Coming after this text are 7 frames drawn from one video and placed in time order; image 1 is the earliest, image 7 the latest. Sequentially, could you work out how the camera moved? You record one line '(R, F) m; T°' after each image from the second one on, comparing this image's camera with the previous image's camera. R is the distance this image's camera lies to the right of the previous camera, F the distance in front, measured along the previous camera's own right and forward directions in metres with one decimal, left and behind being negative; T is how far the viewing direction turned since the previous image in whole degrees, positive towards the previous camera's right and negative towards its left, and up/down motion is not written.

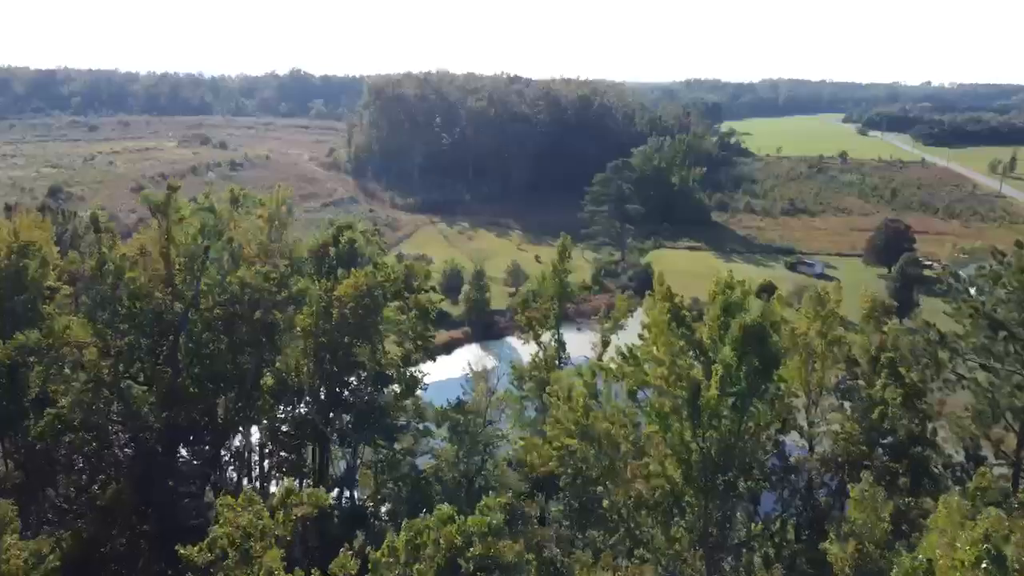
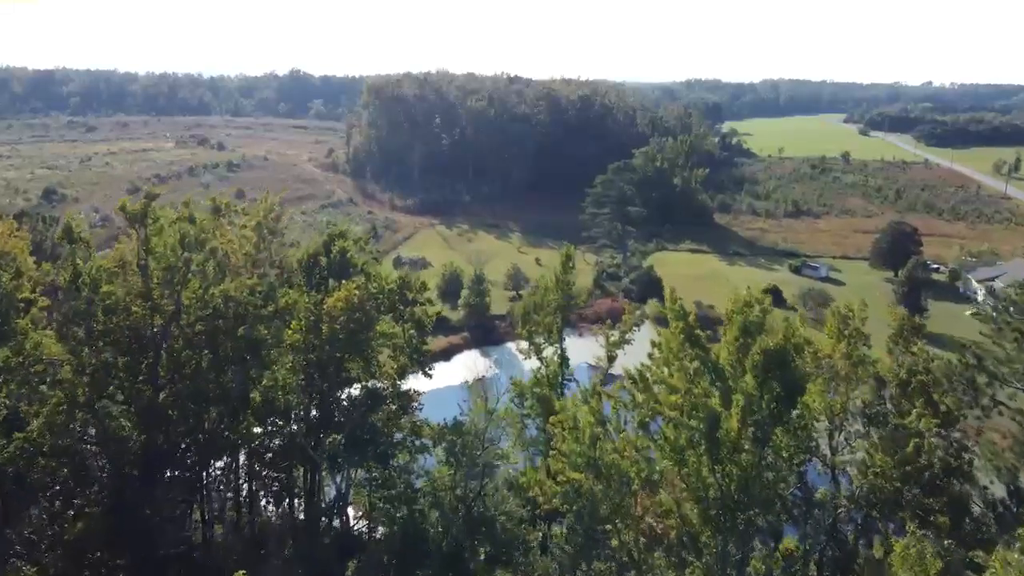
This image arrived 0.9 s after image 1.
(0.0, +1.2) m; 0°
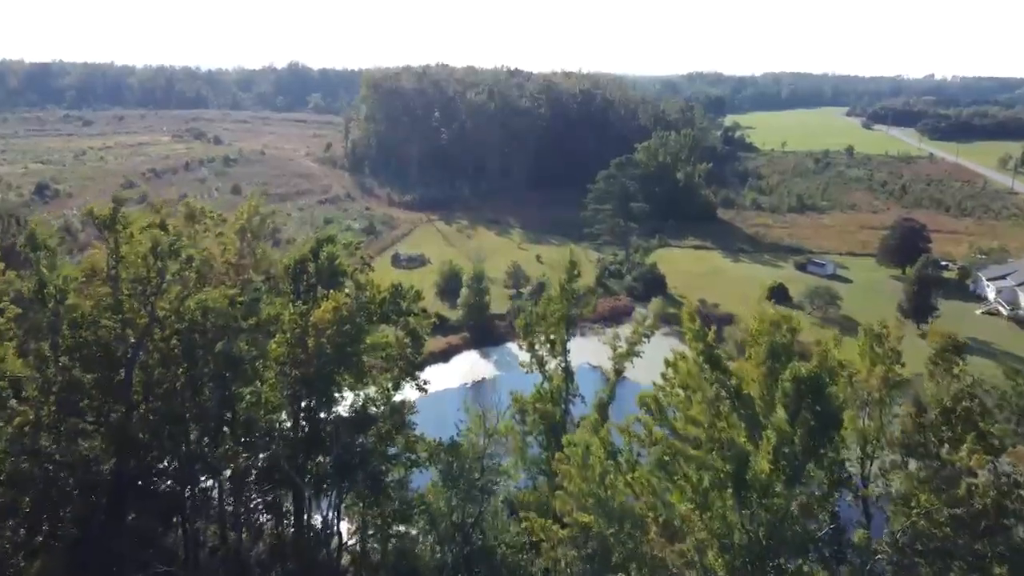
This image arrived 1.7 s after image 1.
(0.0, +1.5) m; 0°
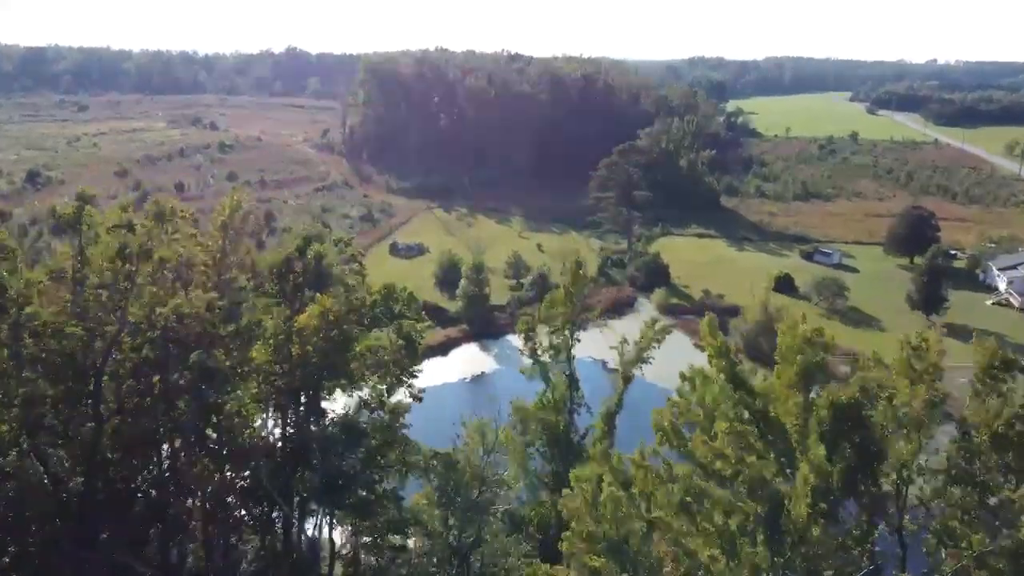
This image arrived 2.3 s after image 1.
(0.0, +1.4) m; 0°
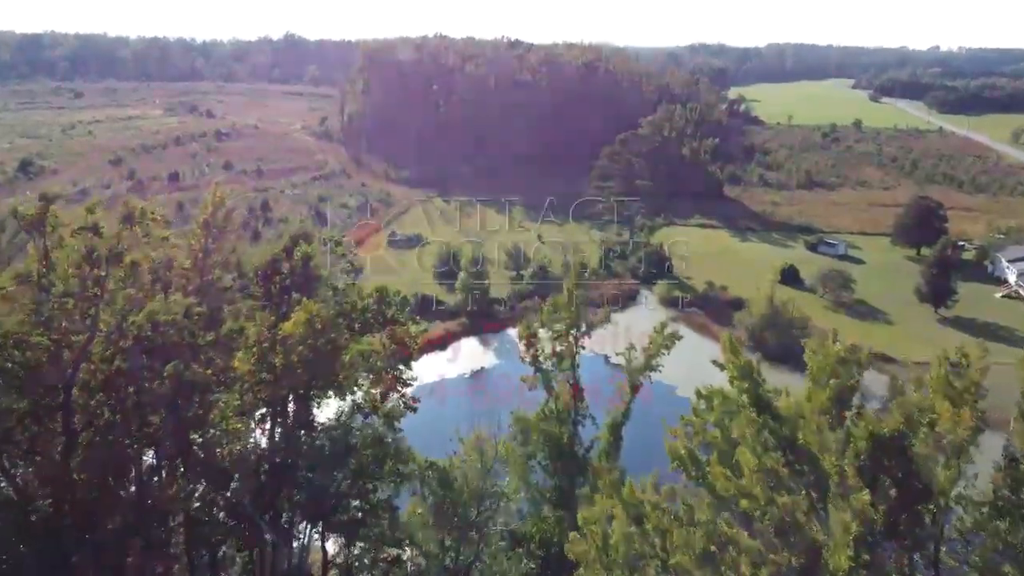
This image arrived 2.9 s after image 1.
(0.0, +1.2) m; 0°
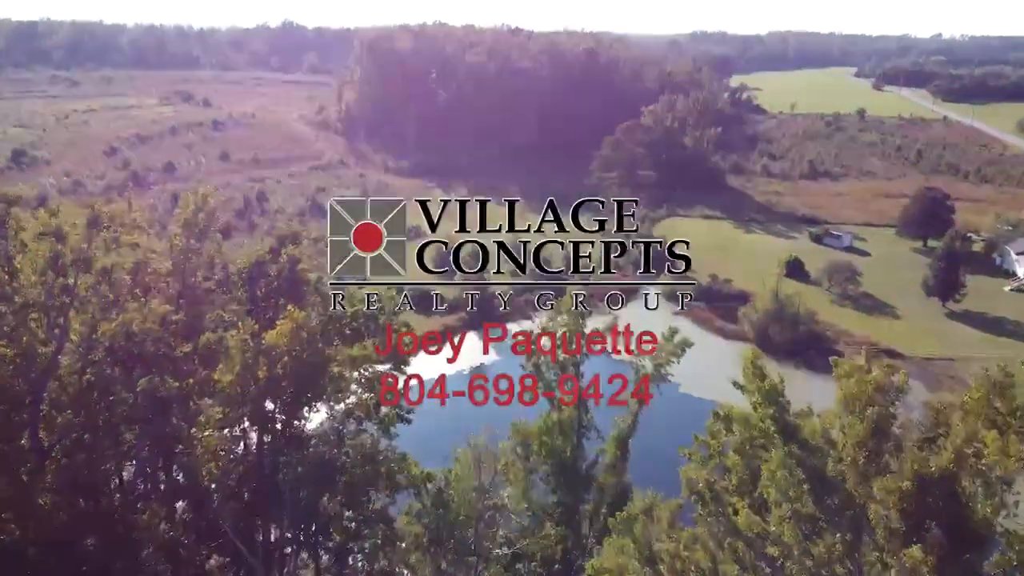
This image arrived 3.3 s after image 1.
(0.0, +1.1) m; 0°
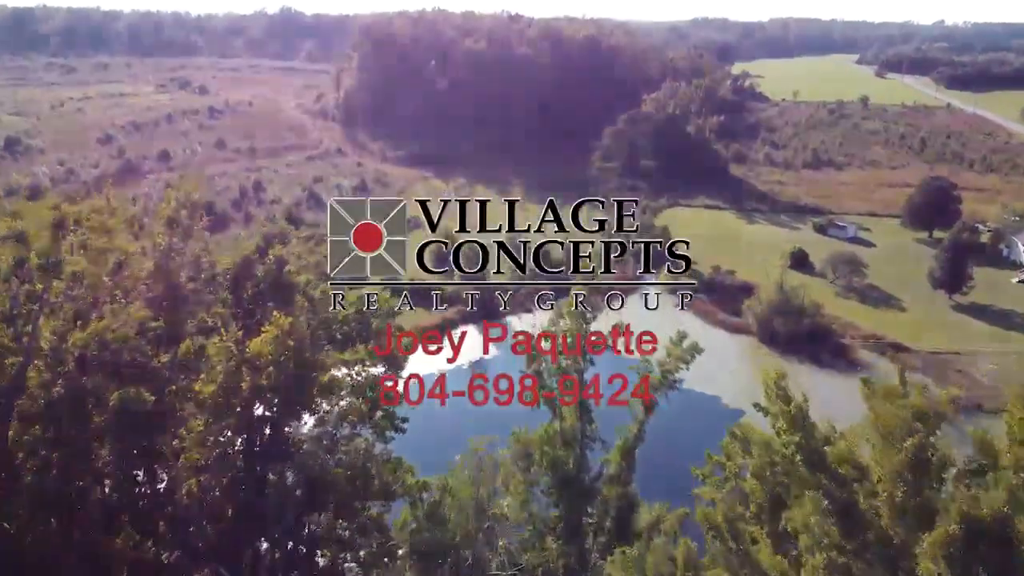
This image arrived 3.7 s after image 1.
(0.0, +0.9) m; 0°
